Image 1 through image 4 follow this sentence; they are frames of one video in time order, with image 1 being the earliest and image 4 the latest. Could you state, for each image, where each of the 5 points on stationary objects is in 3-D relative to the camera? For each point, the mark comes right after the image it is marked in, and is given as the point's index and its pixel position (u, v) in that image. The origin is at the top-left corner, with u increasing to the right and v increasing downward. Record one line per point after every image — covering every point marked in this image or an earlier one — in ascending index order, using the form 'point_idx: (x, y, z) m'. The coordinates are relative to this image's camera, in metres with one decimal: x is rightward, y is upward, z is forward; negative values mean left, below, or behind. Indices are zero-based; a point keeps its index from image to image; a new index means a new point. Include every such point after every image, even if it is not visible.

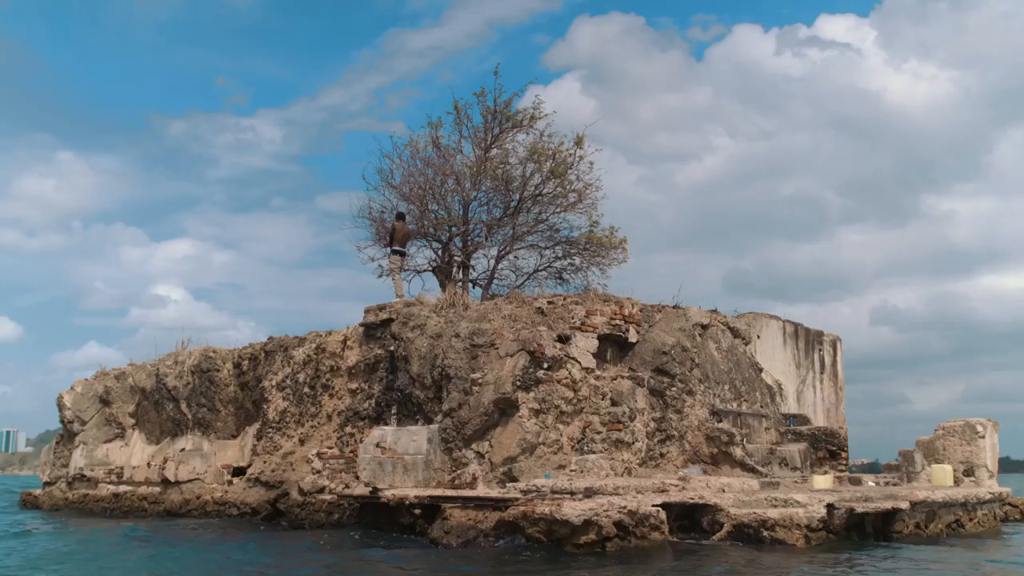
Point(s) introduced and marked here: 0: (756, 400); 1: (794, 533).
0: (+3.9, -1.8, +14.1) m
1: (+3.1, -2.6, +9.6) m
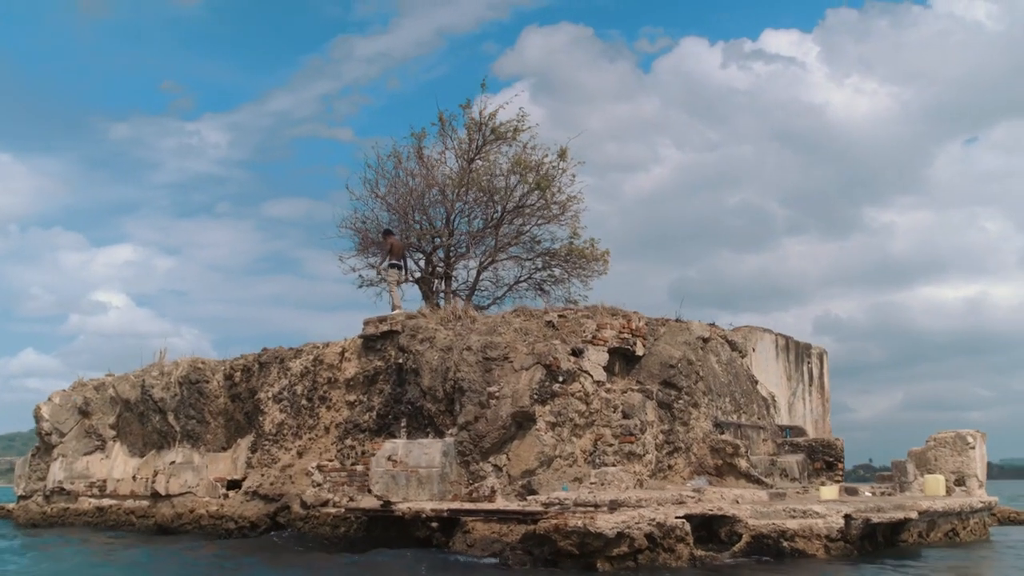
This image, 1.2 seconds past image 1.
0: (+3.9, -2.0, +14.4) m
1: (+3.3, -2.8, +9.8) m
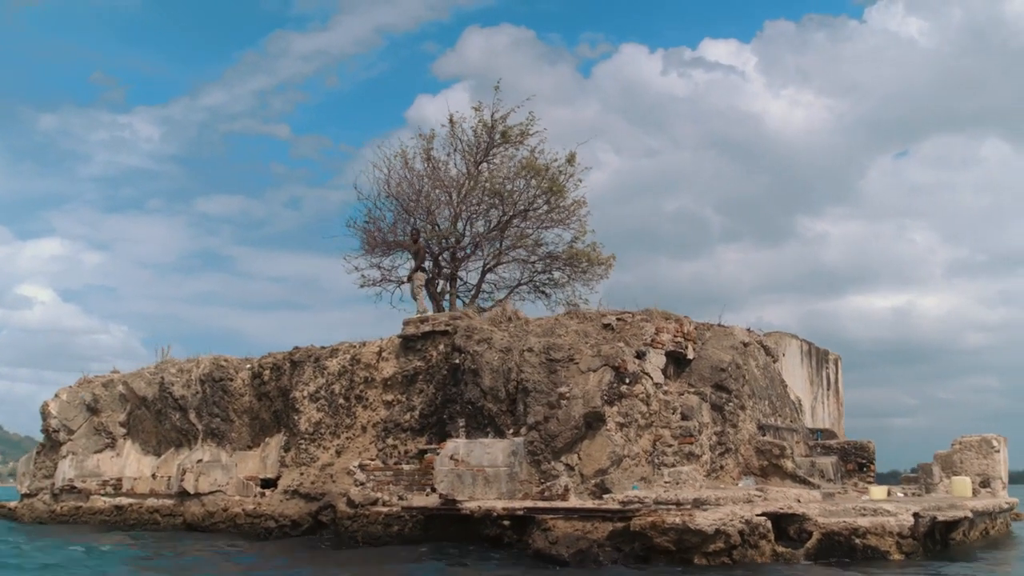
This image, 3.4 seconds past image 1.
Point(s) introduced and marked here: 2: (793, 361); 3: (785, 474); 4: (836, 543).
0: (+4.6, -2.1, +14.9) m
1: (+4.3, -2.9, +10.3) m
2: (+5.0, -1.3, +16.0) m
3: (+3.9, -2.7, +12.9) m
4: (+3.7, -2.9, +10.3) m
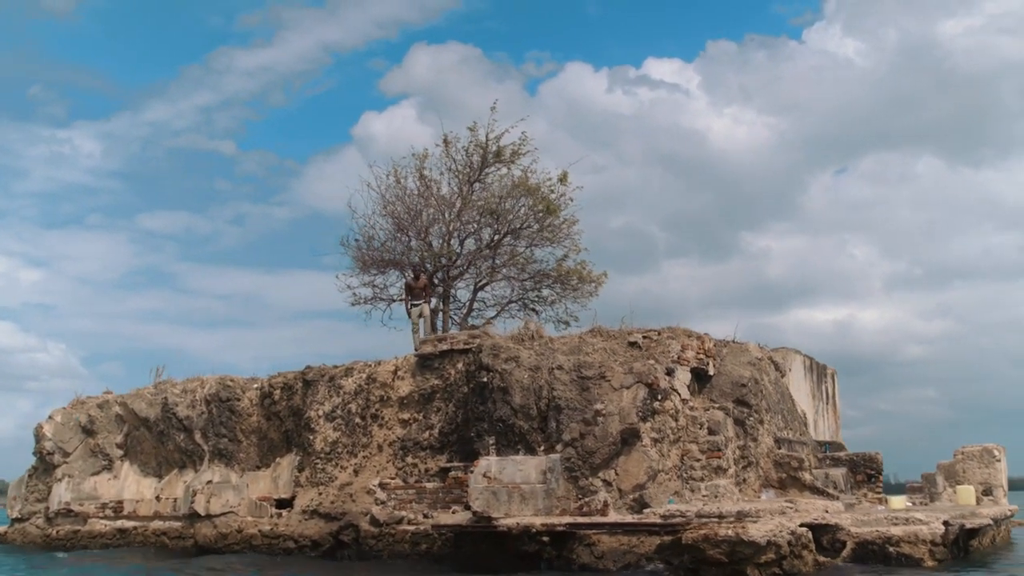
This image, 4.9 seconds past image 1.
0: (+4.9, -2.4, +15.3) m
1: (+4.8, -3.1, +10.7) m
2: (+5.2, -1.6, +16.5) m
3: (+4.3, -2.9, +13.3) m
4: (+4.3, -3.1, +10.7) m
